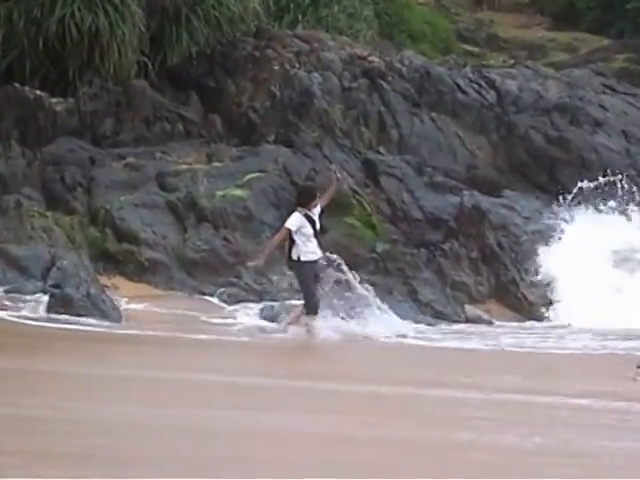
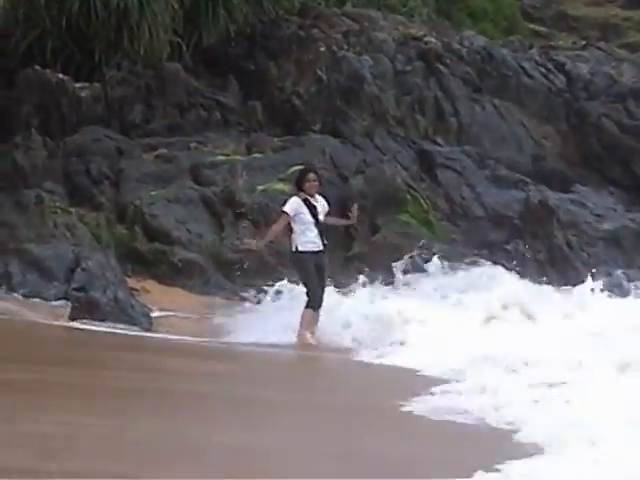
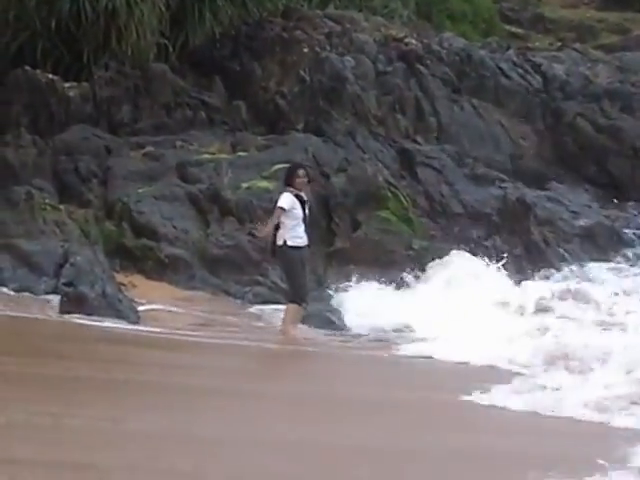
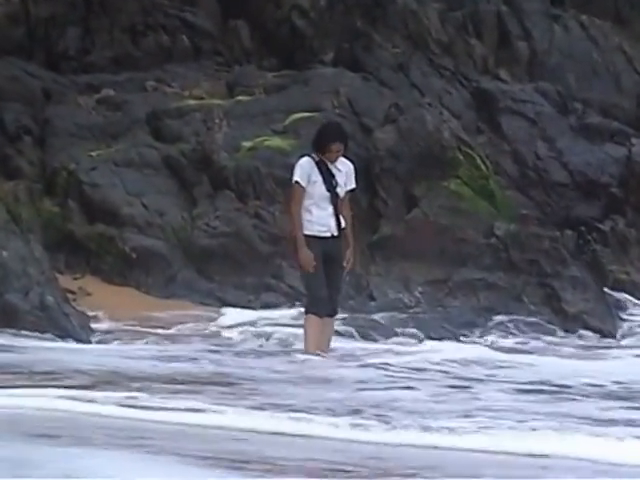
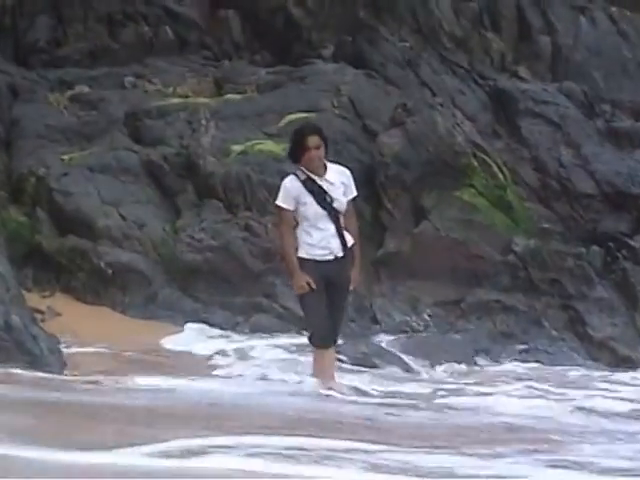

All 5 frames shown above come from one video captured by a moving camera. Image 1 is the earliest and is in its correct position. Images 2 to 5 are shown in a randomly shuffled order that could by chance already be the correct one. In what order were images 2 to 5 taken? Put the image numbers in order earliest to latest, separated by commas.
3, 2, 4, 5
